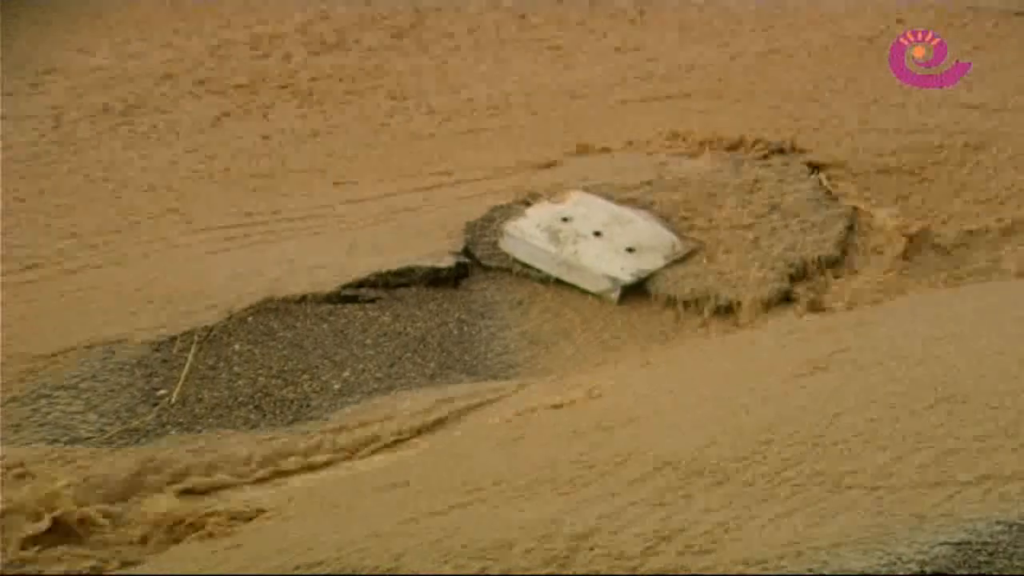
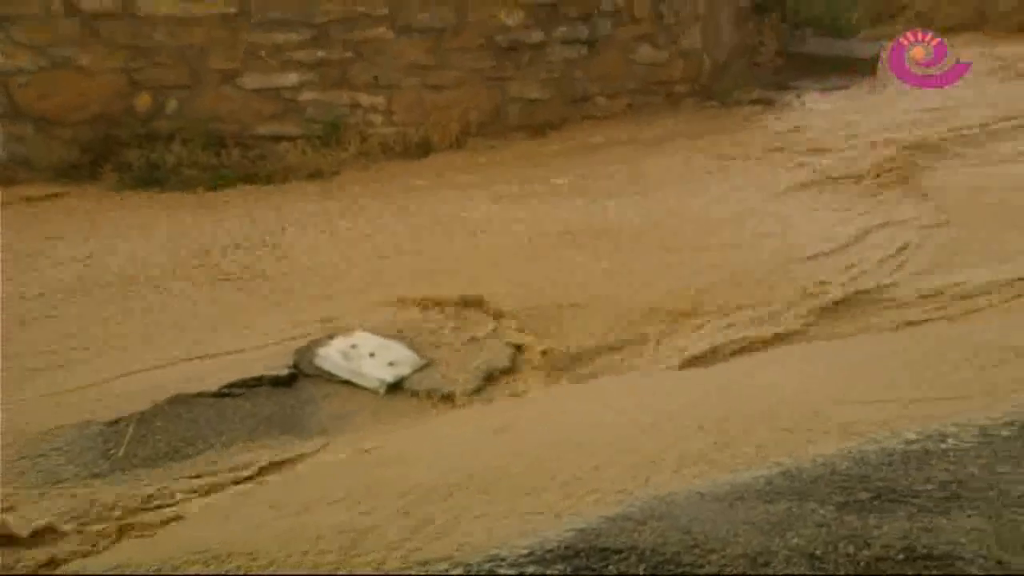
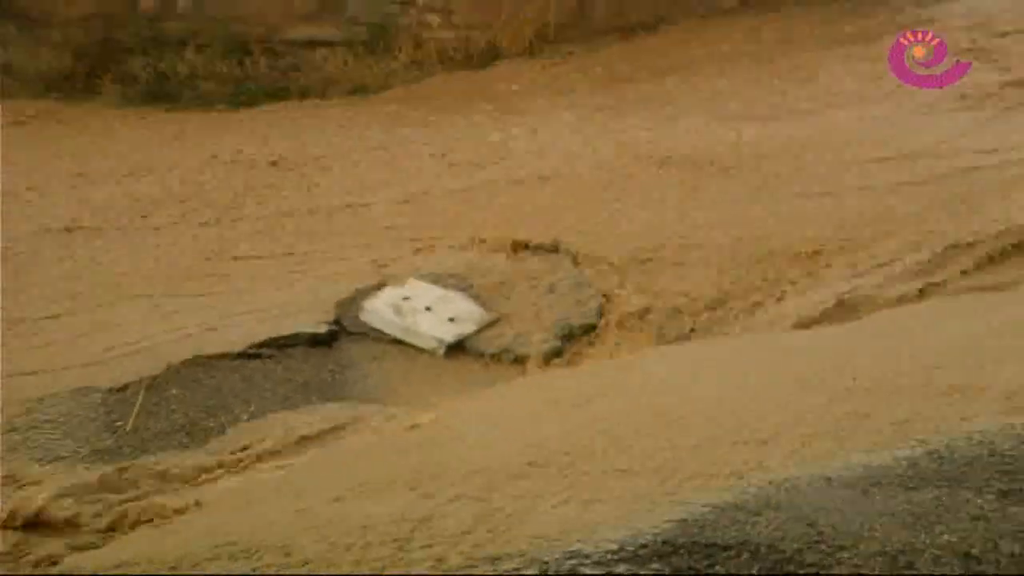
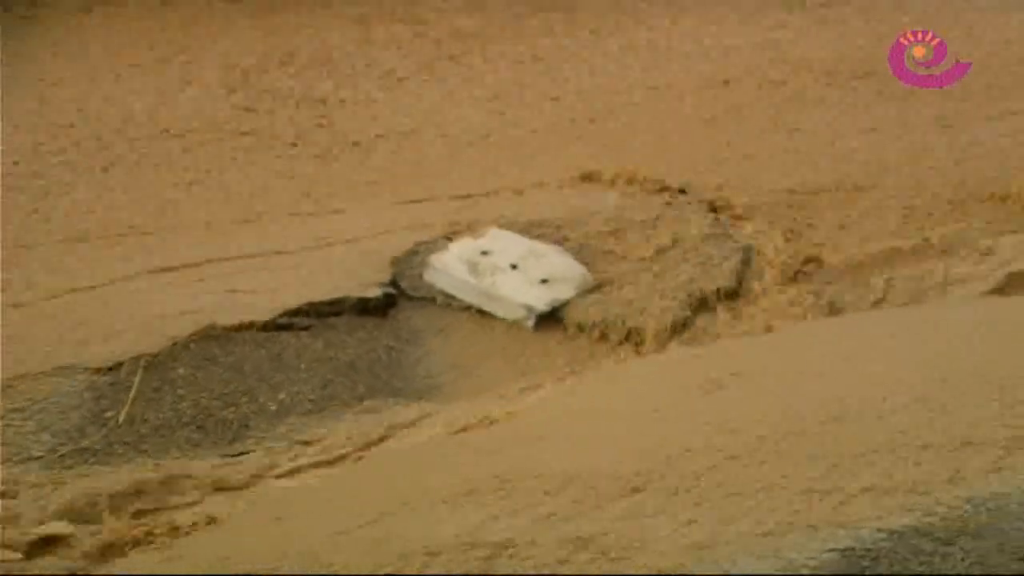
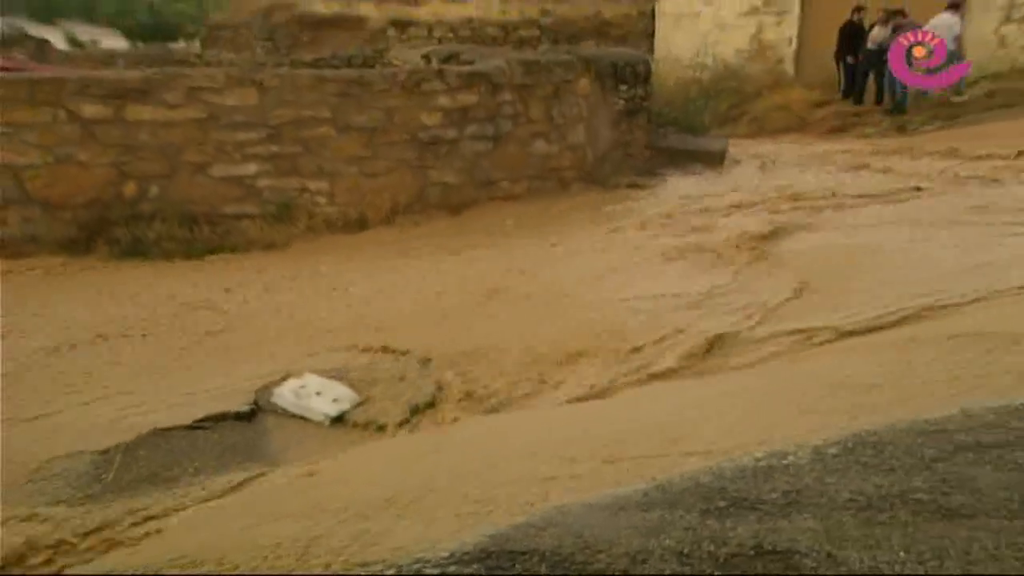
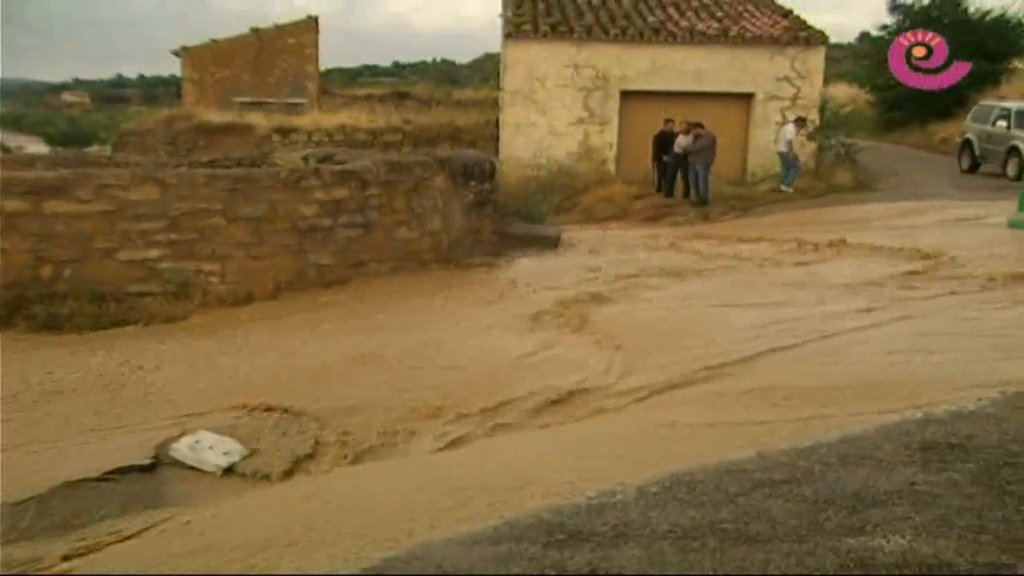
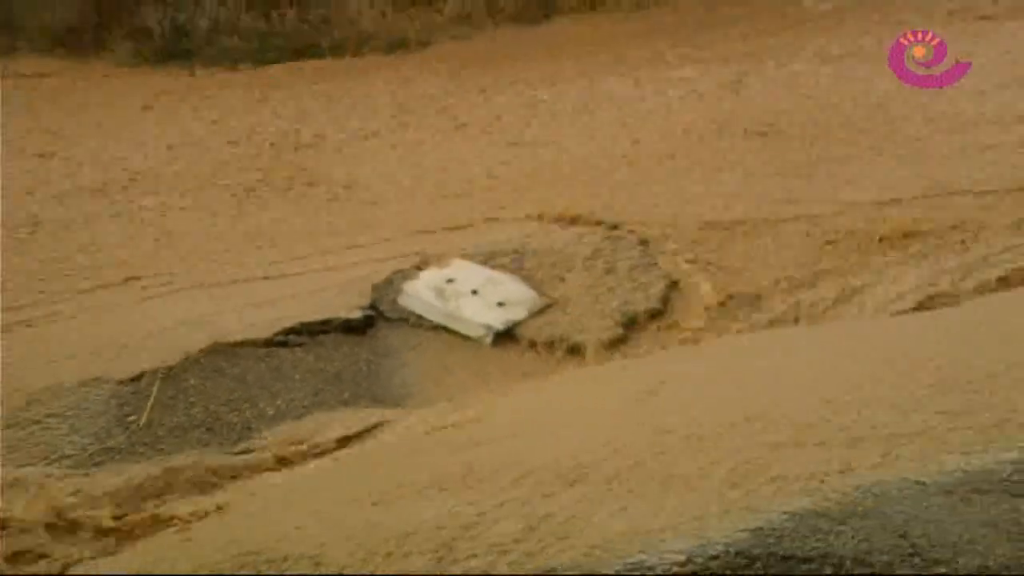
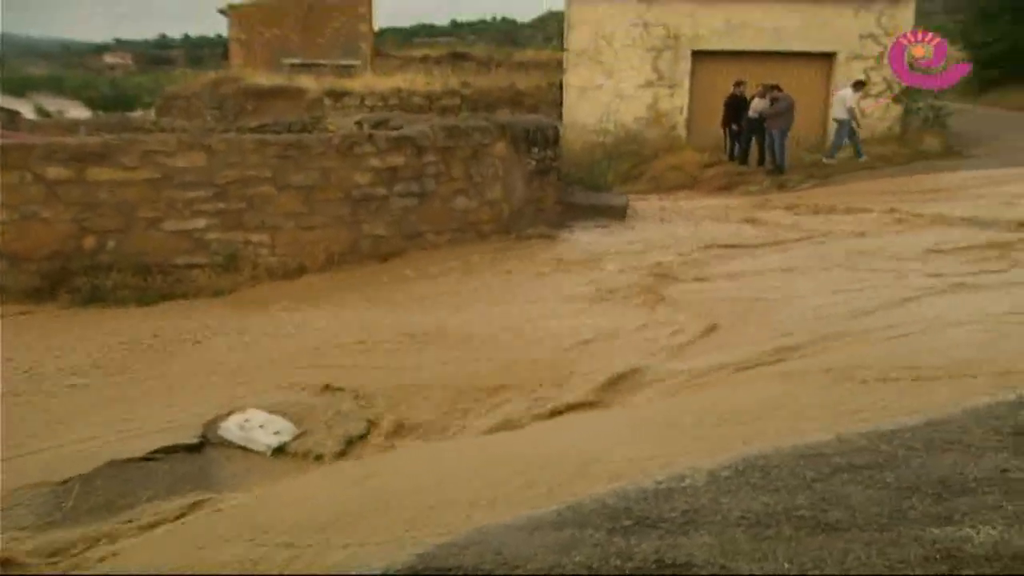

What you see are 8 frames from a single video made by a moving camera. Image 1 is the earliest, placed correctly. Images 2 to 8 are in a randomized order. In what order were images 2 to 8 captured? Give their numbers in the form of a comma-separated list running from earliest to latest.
4, 7, 3, 2, 5, 8, 6
